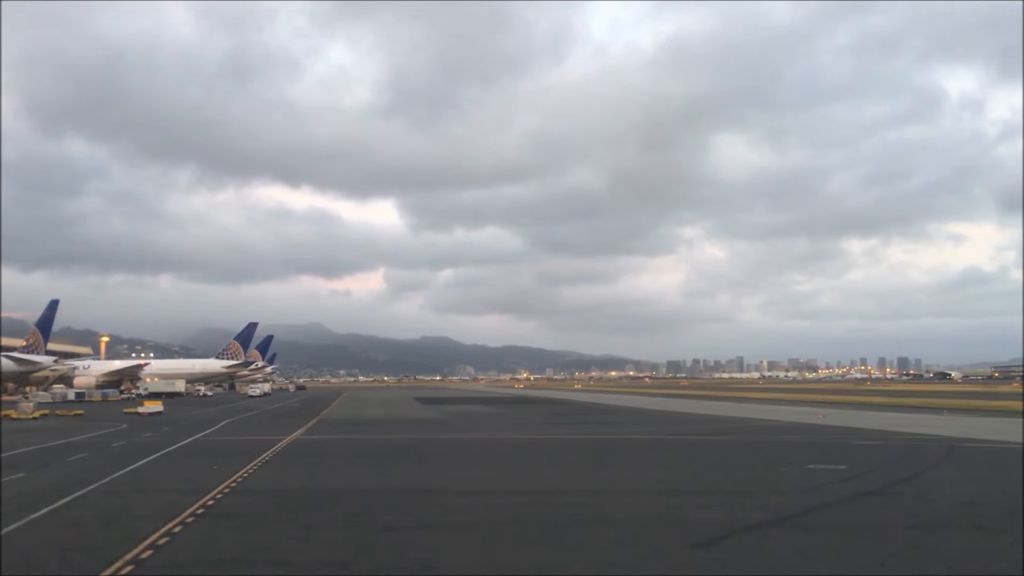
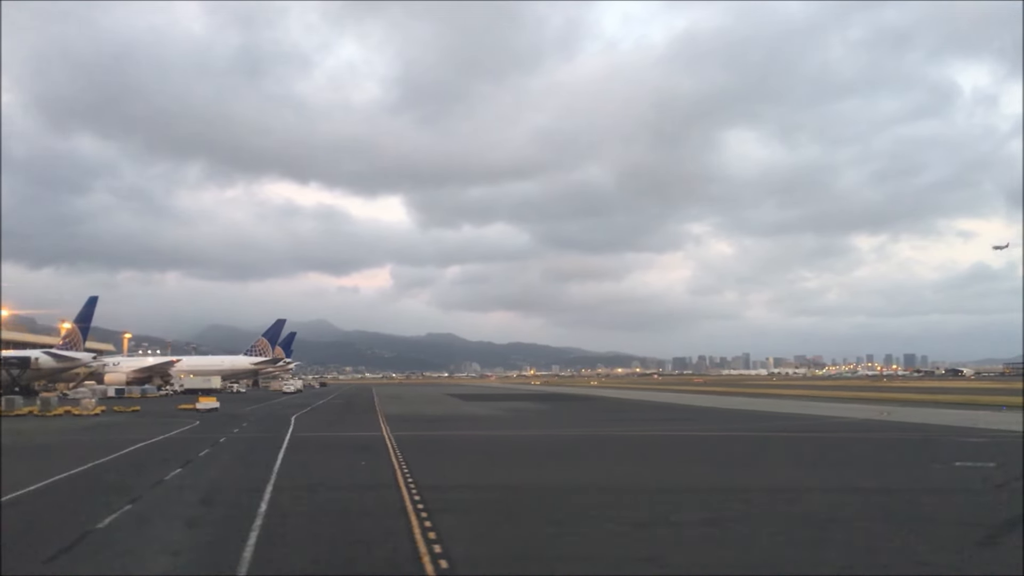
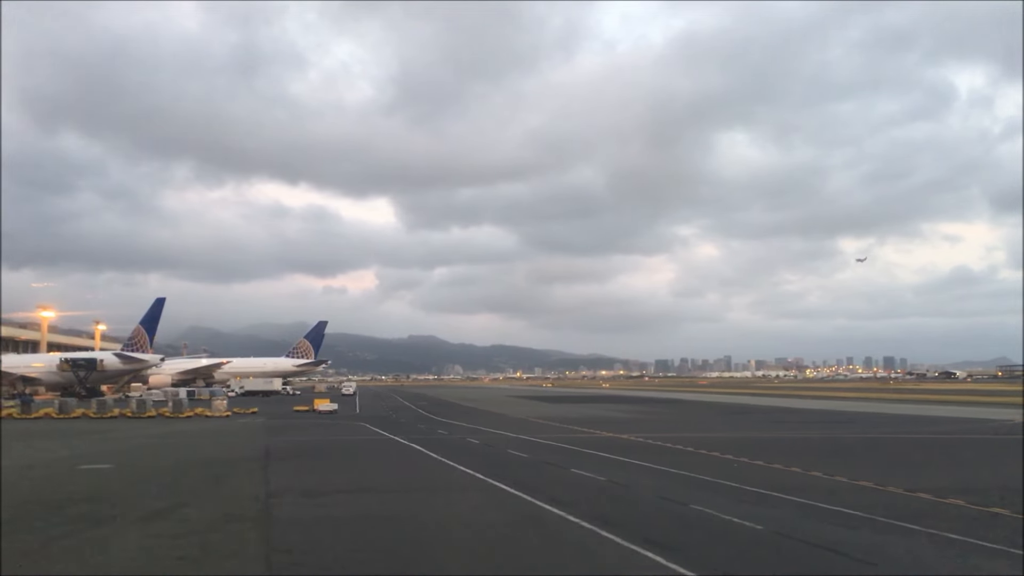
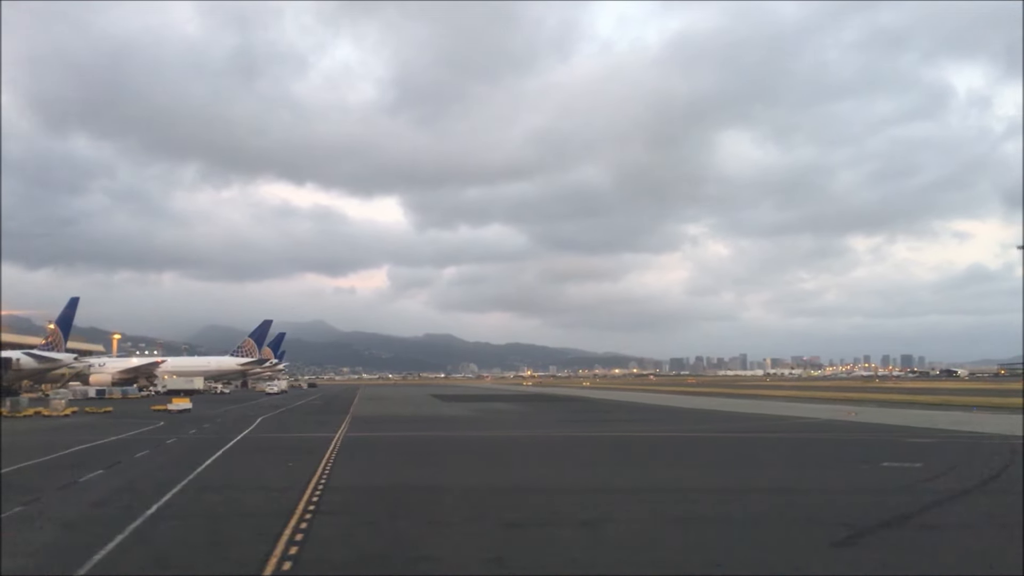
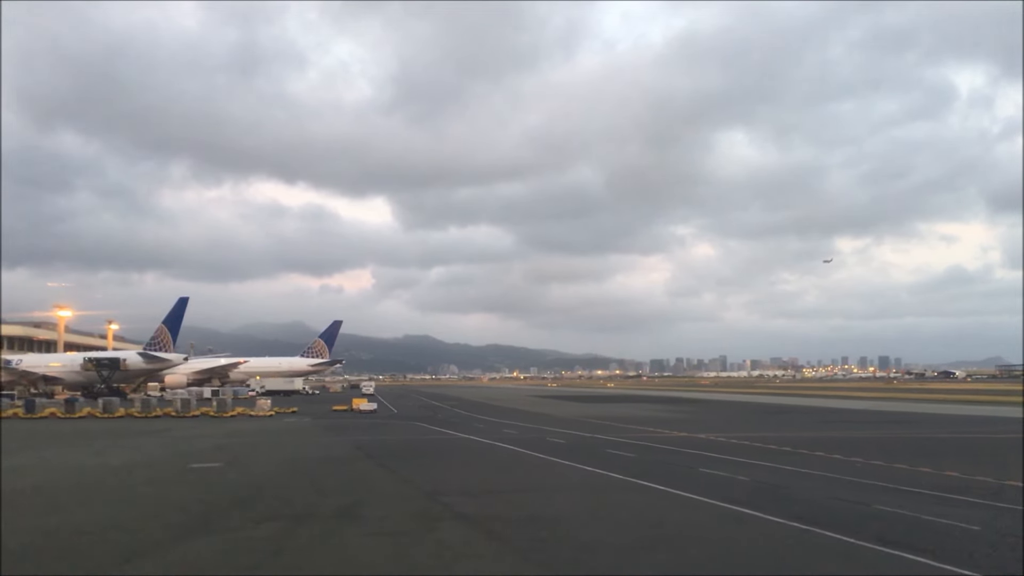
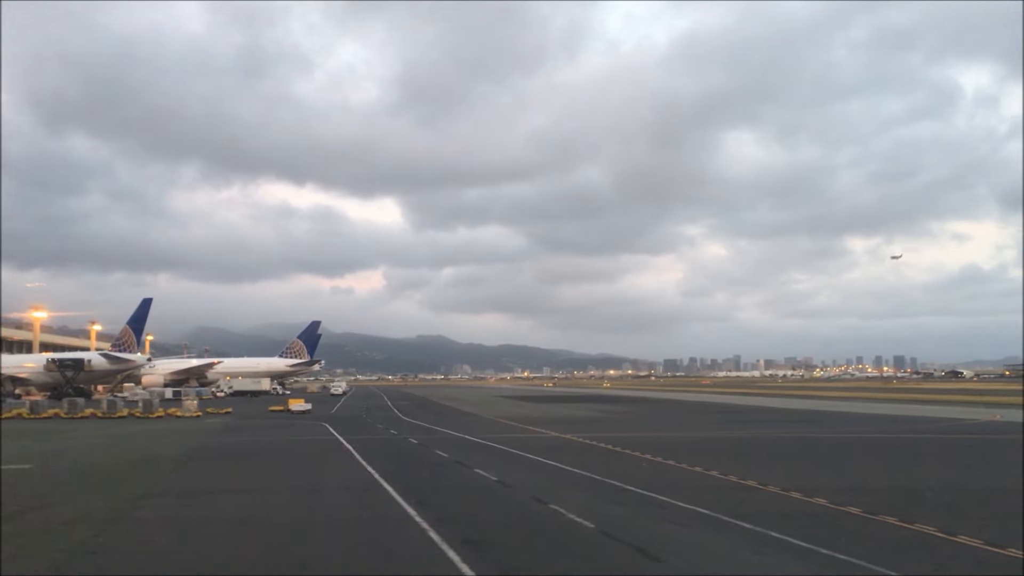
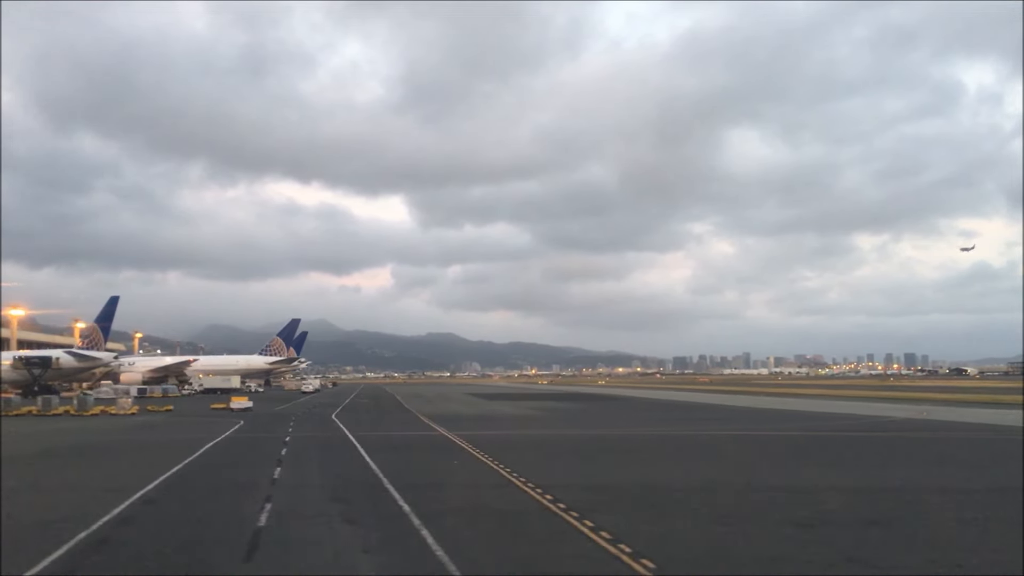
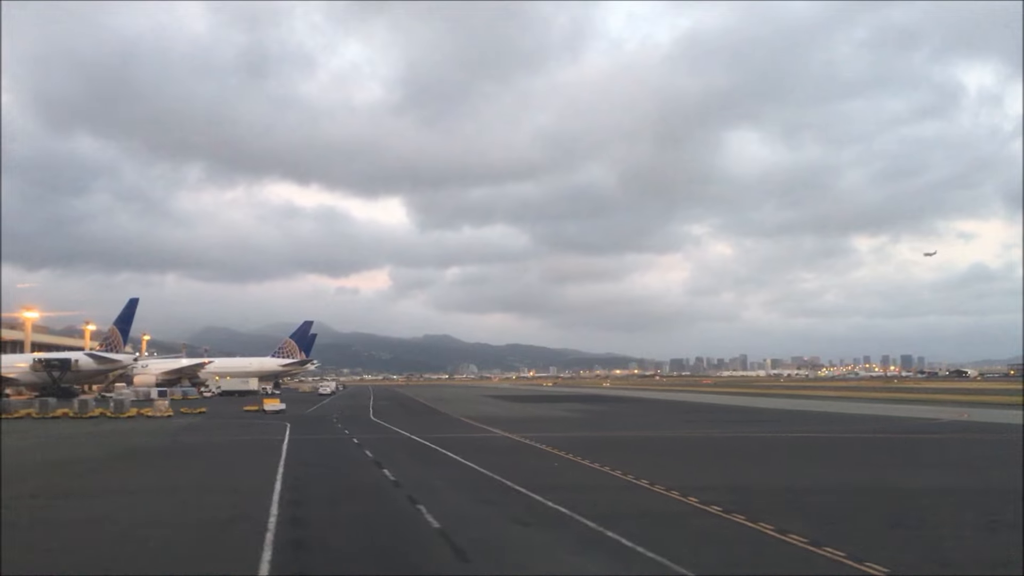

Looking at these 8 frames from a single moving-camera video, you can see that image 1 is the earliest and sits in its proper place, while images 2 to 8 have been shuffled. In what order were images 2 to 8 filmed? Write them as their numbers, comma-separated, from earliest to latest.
4, 2, 7, 8, 6, 3, 5
